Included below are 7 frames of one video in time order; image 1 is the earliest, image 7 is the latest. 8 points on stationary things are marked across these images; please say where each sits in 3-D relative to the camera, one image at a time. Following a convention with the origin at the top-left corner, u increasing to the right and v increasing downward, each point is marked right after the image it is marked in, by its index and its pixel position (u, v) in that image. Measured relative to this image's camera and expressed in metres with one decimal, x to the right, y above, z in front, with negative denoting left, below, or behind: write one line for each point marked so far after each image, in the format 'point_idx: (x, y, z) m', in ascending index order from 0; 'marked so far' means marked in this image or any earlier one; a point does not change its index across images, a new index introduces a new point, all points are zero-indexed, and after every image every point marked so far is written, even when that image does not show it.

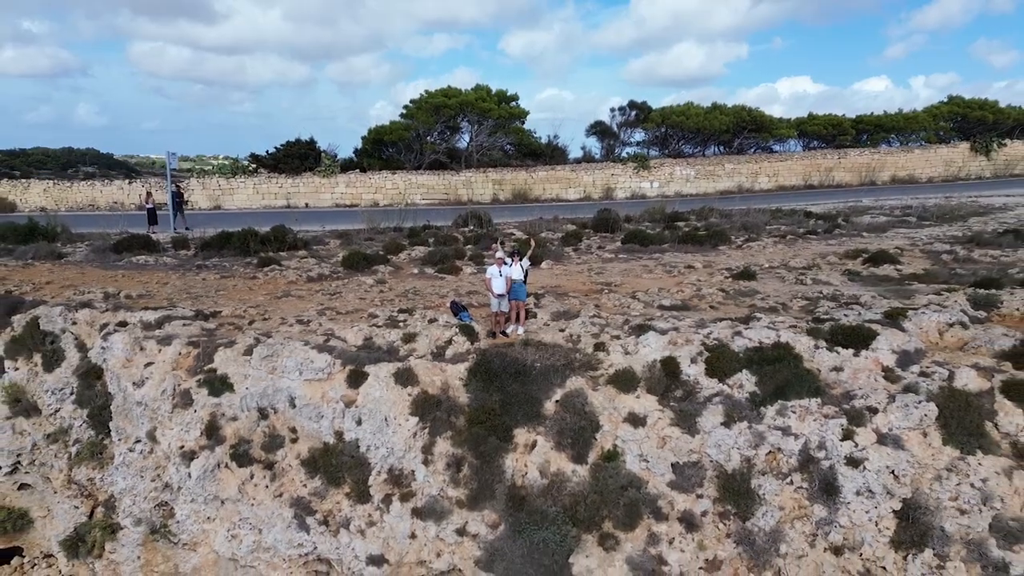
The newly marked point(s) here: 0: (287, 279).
0: (-2.4, +0.1, +7.8) m
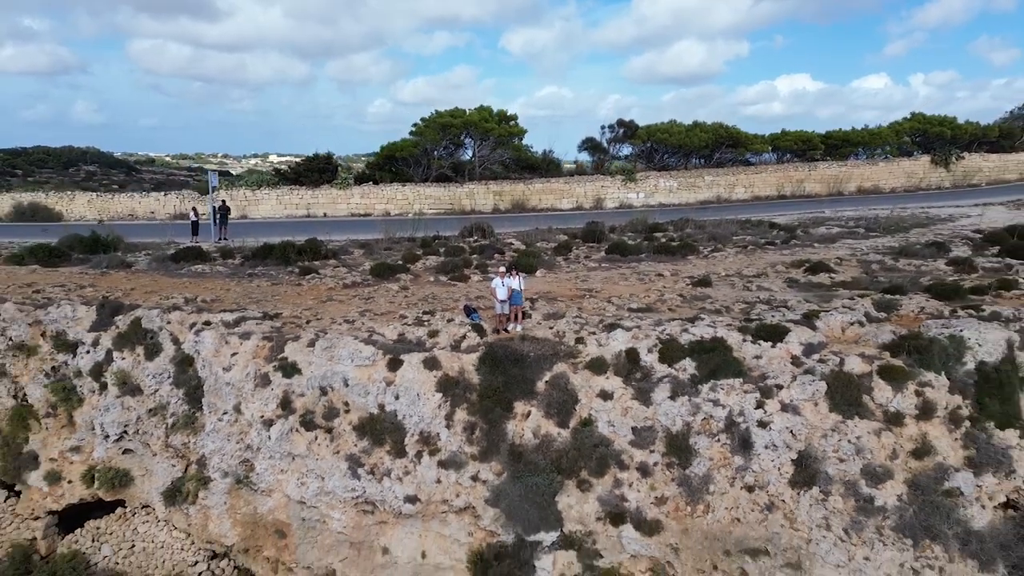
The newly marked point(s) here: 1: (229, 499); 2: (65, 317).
0: (-2.4, 0.0, +9.4) m
1: (-2.8, -2.1, +7.2) m
2: (-5.1, -0.3, +8.2) m
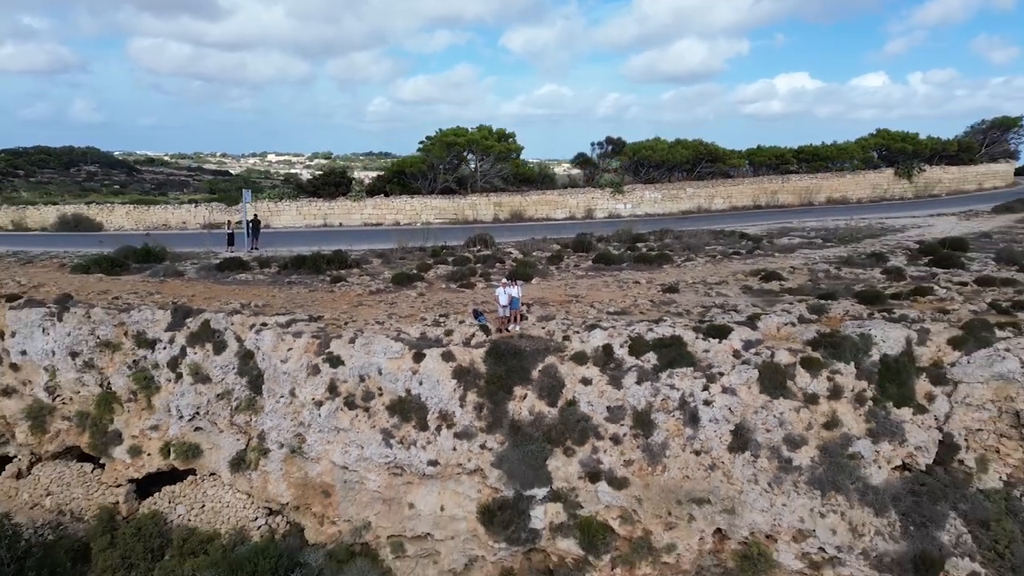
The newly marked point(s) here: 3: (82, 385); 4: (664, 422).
0: (-2.4, -0.1, +11.2) m
1: (-2.8, -2.2, +8.9) m
2: (-5.1, -0.4, +10.0) m
3: (-6.0, -1.3, +9.9) m
4: (+1.7, -1.5, +8.1) m
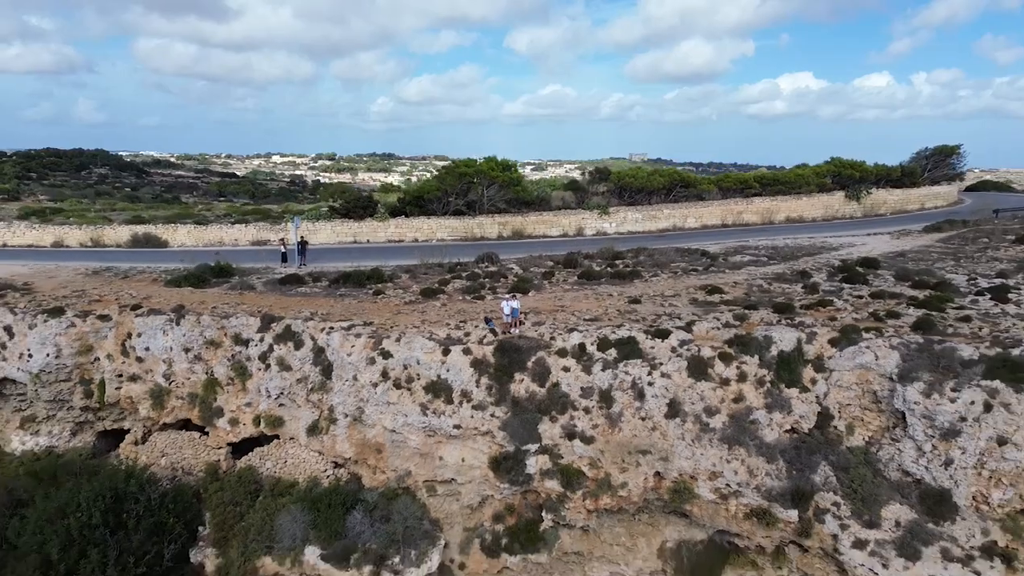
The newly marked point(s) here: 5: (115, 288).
0: (-2.4, -0.3, +14.5) m
1: (-2.8, -2.5, +12.3) m
2: (-5.1, -0.7, +13.4) m
3: (-6.0, -1.6, +13.3) m
4: (+1.8, -1.8, +11.5) m
5: (-9.0, 0.0, +16.2) m
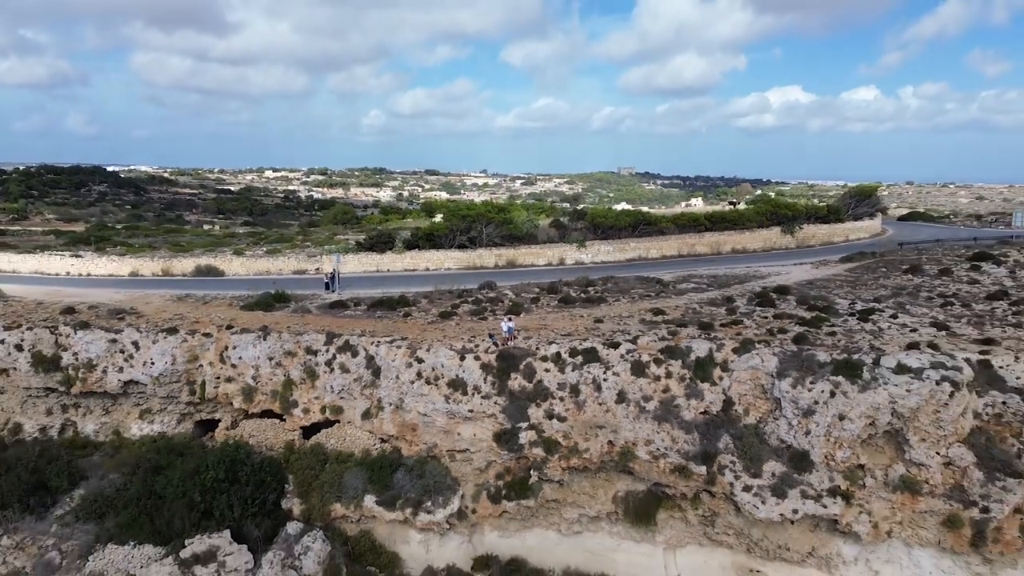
0: (-2.5, -1.0, +19.5) m
1: (-2.9, -3.1, +17.3) m
2: (-5.2, -1.3, +18.3) m
3: (-6.1, -2.2, +18.2) m
4: (+1.7, -2.4, +16.5) m
5: (-9.2, -0.7, +21.1) m
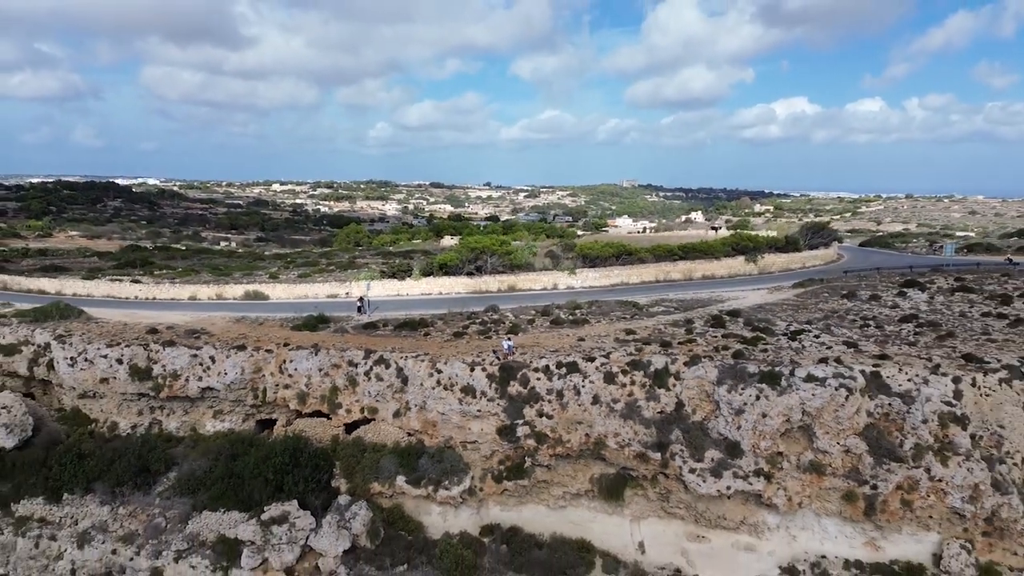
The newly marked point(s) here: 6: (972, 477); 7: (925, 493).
0: (-2.5, -1.8, +24.3) m
1: (-2.9, -3.9, +22.0) m
2: (-5.2, -2.2, +23.1) m
3: (-6.1, -3.1, +23.0) m
4: (+1.7, -3.2, +21.3) m
5: (-9.2, -1.6, +26.0) m
6: (+12.4, -5.1, +19.0) m
7: (+11.4, -5.6, +19.5) m
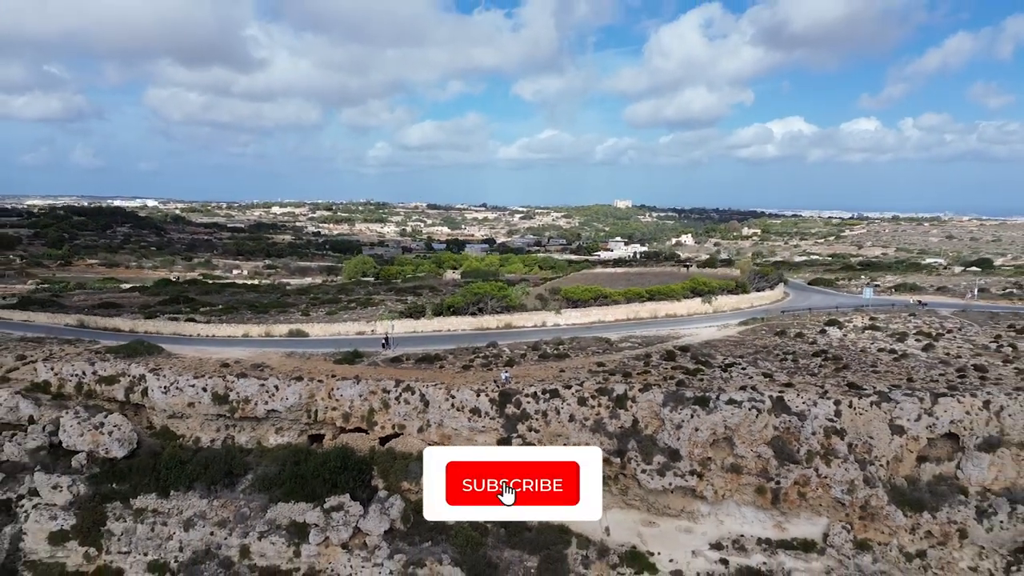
0: (-2.7, -3.7, +31.3) m
1: (-3.1, -5.8, +29.0) m
2: (-5.4, -4.1, +30.1) m
3: (-6.3, -5.0, +29.9) m
4: (+1.5, -5.0, +28.3) m
5: (-9.3, -3.6, +32.9) m
6: (+12.2, -6.8, +26.0) m
7: (+11.3, -7.4, +26.5) m
